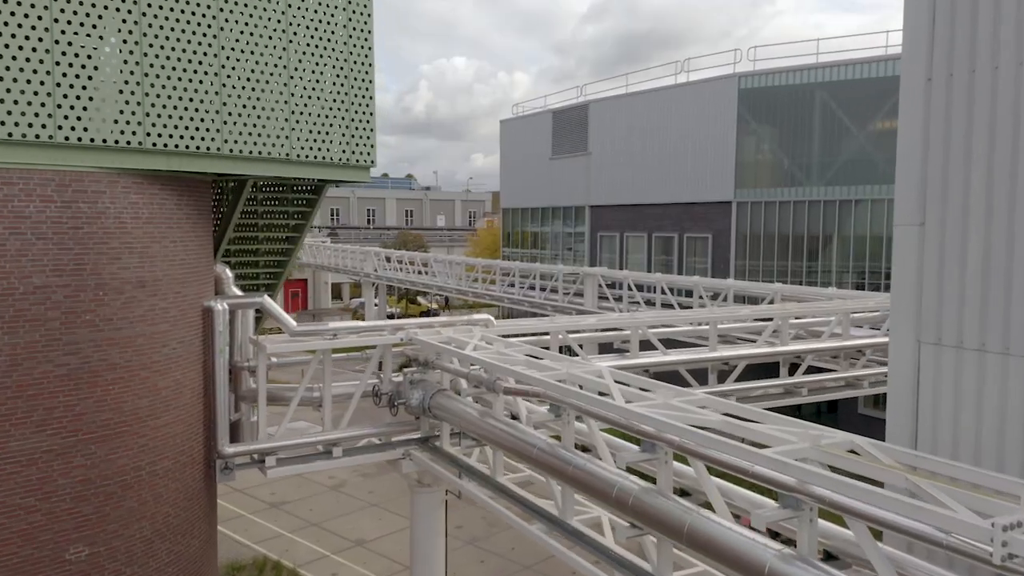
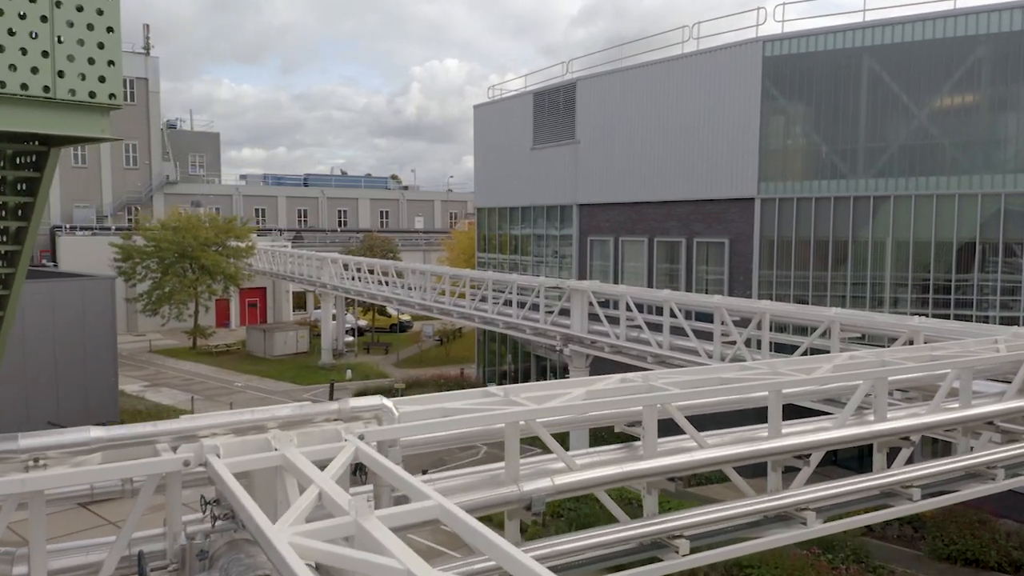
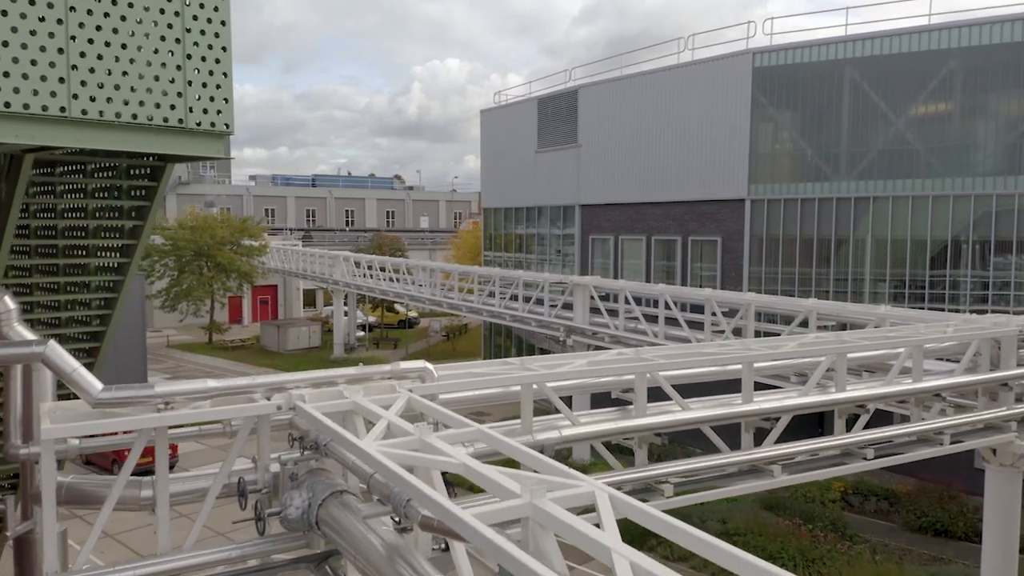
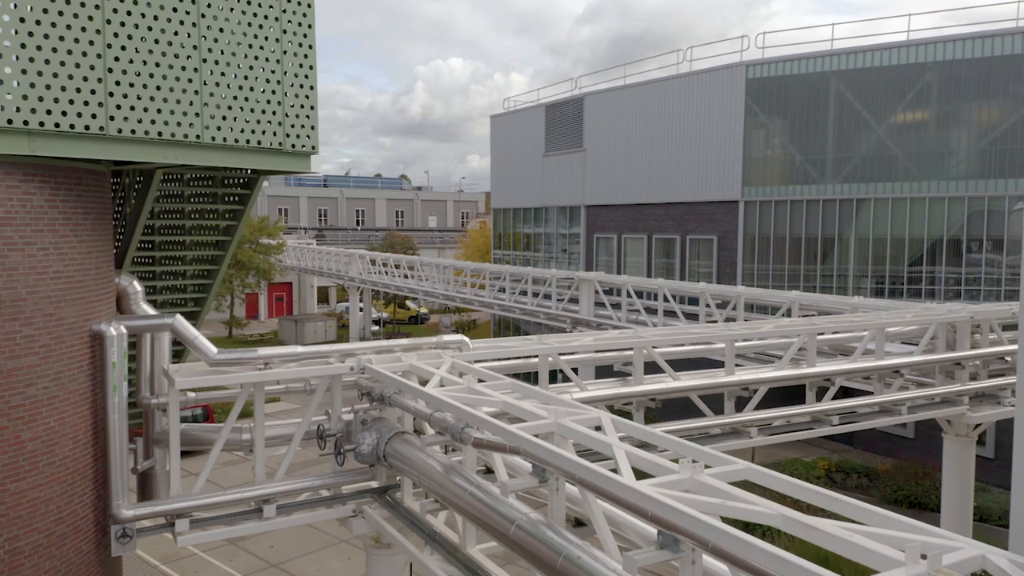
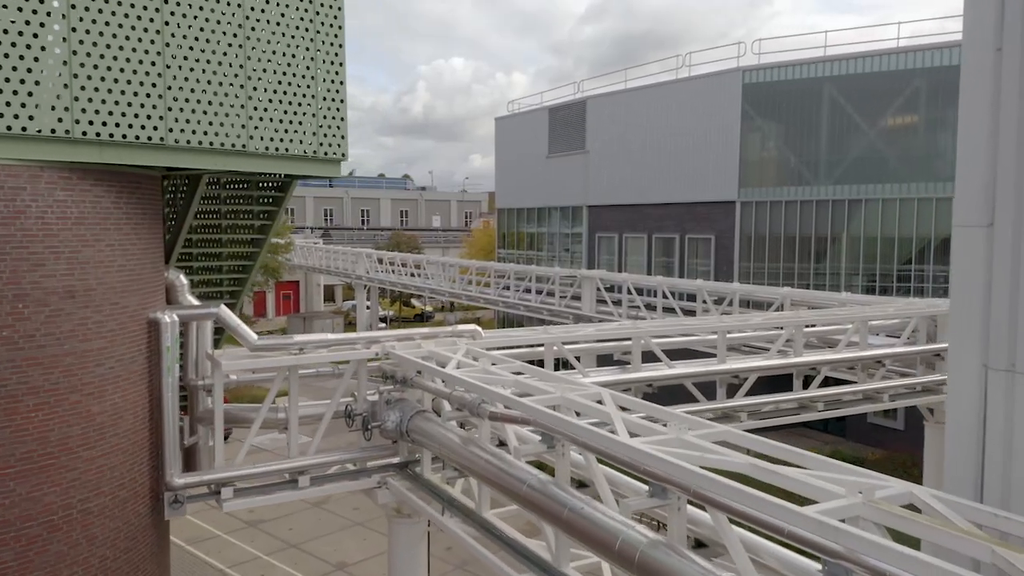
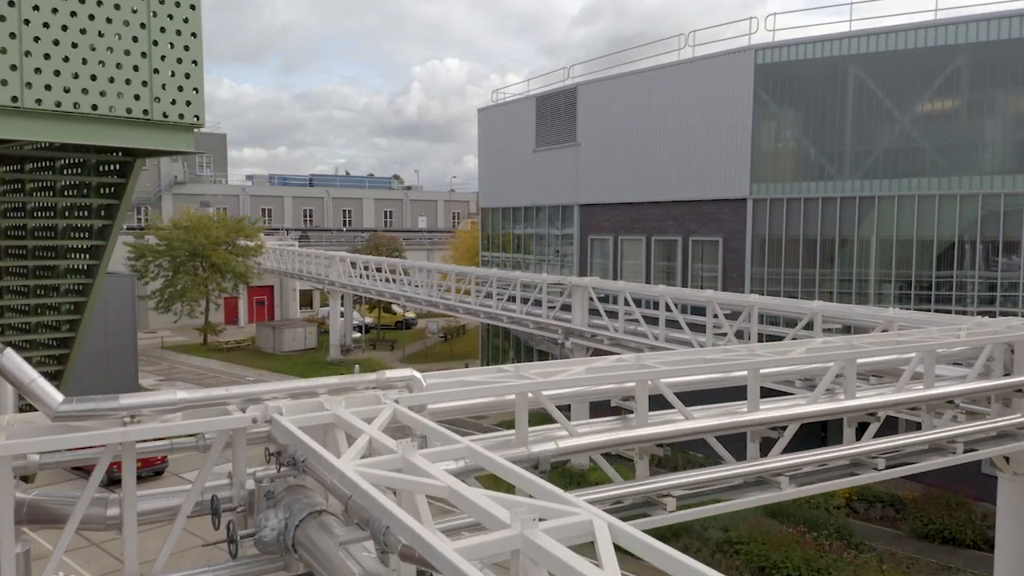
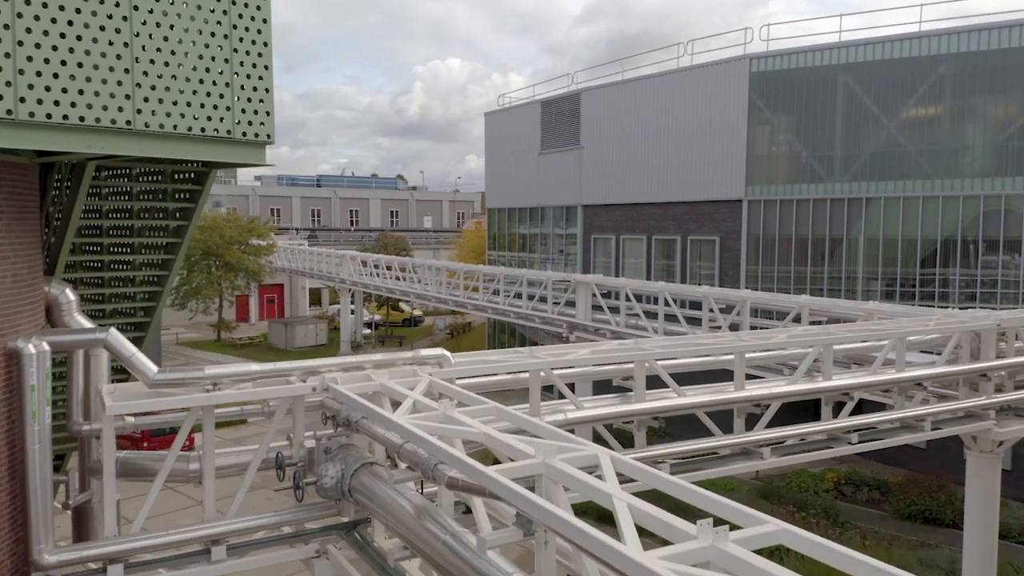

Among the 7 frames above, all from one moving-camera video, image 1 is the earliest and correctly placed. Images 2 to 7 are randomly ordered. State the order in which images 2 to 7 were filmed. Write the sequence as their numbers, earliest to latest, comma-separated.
5, 4, 7, 3, 6, 2
